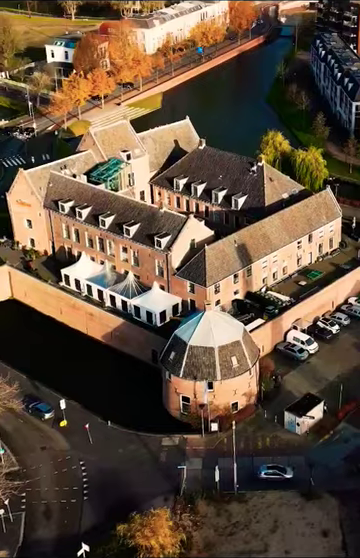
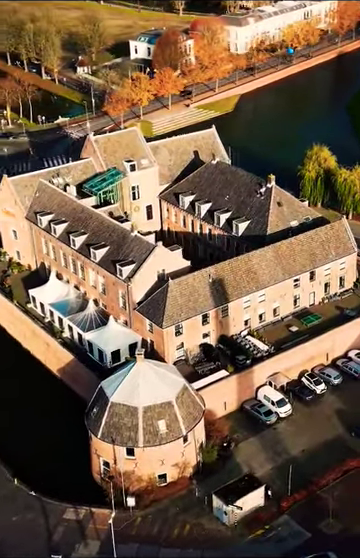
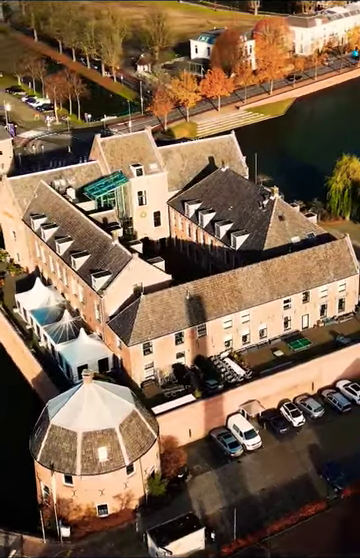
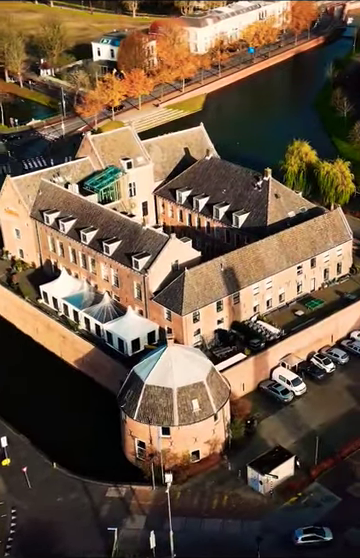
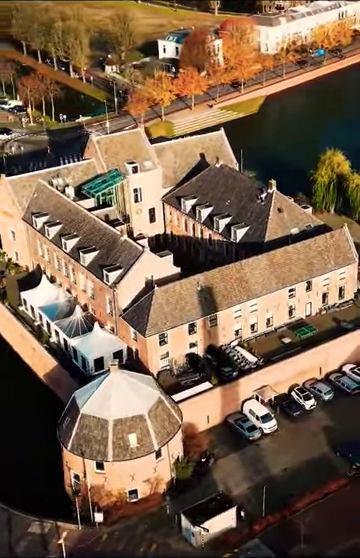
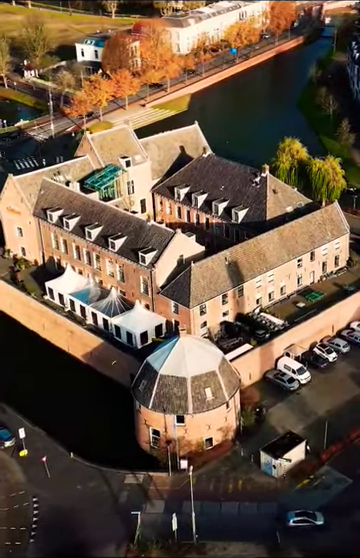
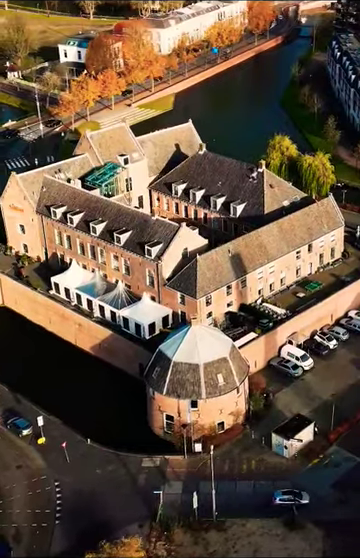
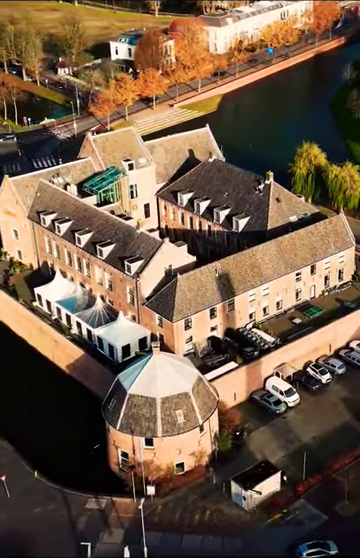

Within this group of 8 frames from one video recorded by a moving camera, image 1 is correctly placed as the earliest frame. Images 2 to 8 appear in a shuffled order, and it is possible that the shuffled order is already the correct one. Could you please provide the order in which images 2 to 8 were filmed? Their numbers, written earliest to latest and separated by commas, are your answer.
7, 6, 4, 8, 2, 5, 3
